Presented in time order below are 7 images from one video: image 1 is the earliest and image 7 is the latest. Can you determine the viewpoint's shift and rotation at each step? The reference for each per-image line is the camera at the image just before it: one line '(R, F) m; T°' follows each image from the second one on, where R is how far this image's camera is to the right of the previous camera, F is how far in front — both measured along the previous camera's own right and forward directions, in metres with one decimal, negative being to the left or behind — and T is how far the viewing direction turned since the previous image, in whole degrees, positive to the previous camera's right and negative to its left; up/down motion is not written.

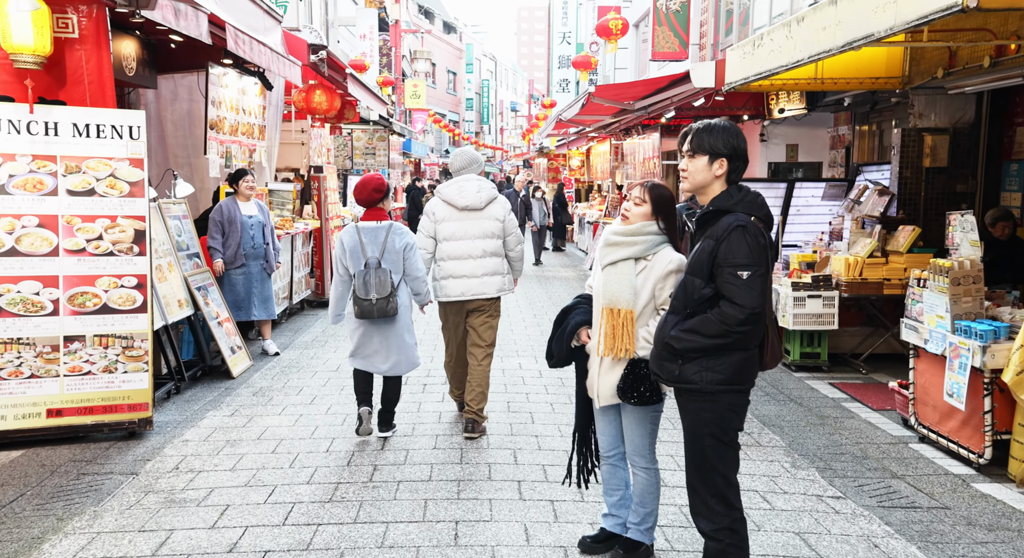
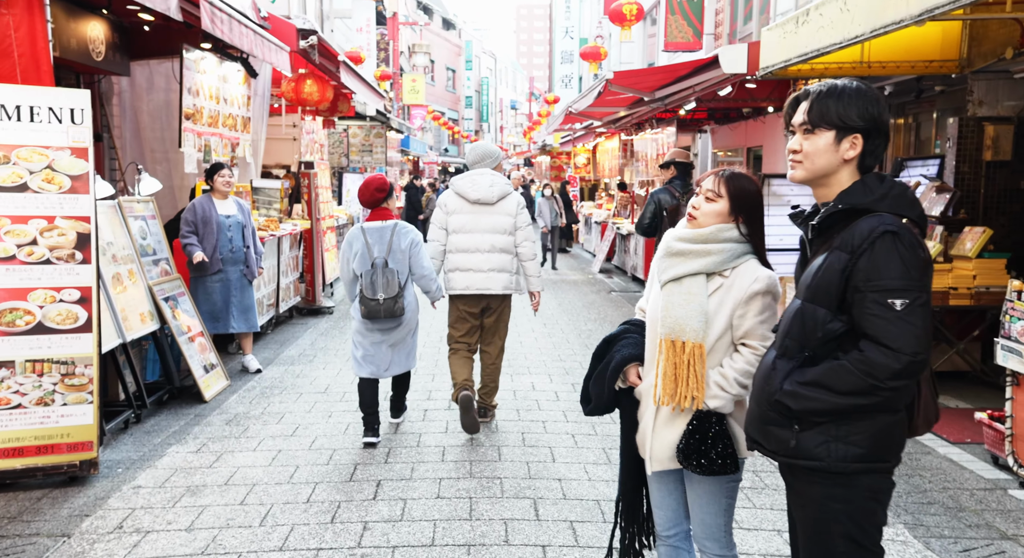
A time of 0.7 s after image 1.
(-0.1, +0.8) m; 0°
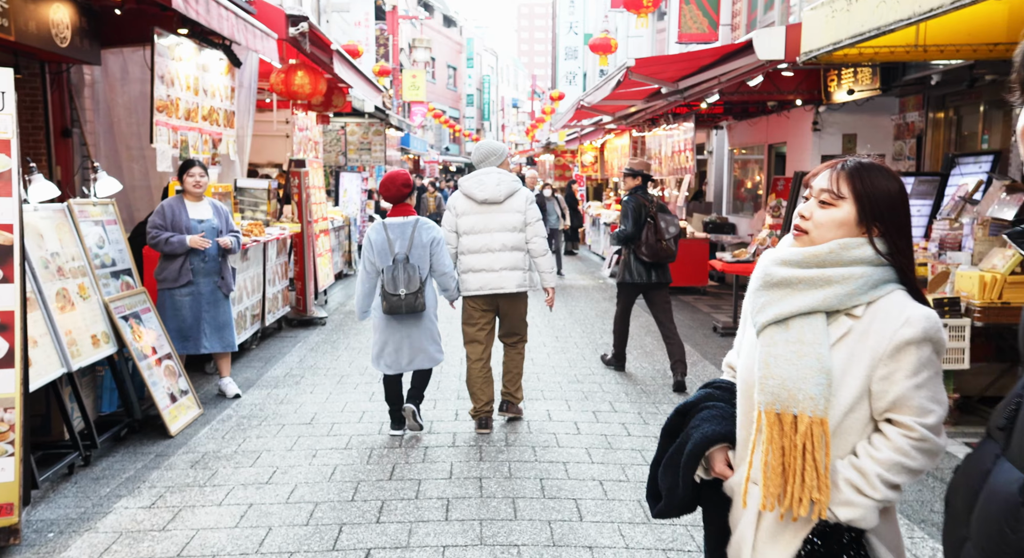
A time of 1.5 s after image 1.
(-0.1, +0.8) m; 0°
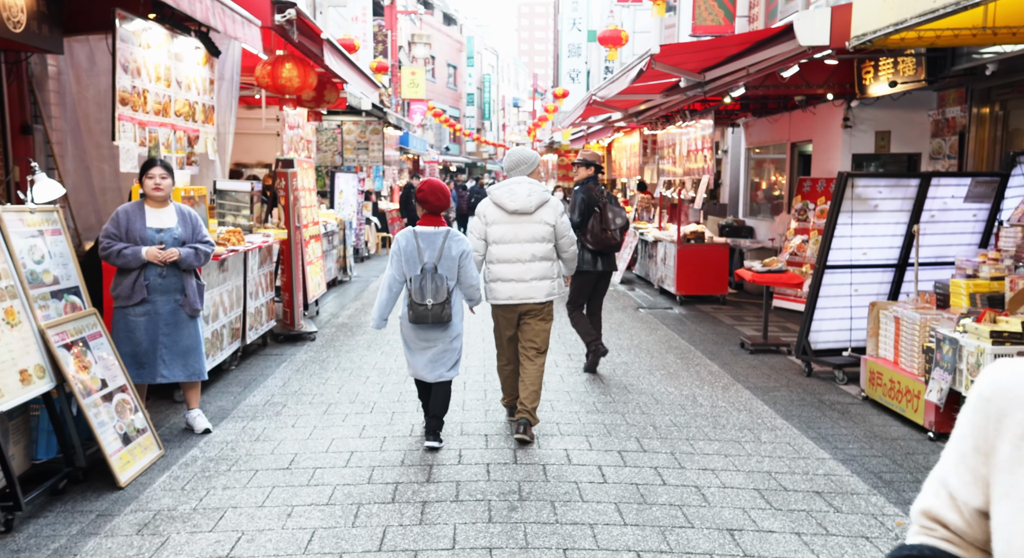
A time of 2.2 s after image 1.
(-0.1, +0.8) m; 0°
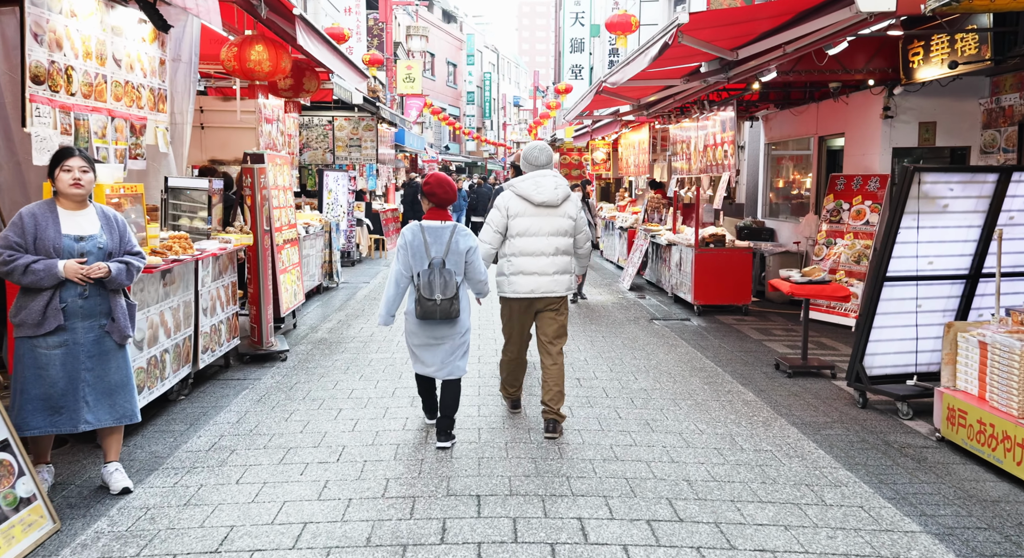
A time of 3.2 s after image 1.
(0.0, +1.0) m; 0°
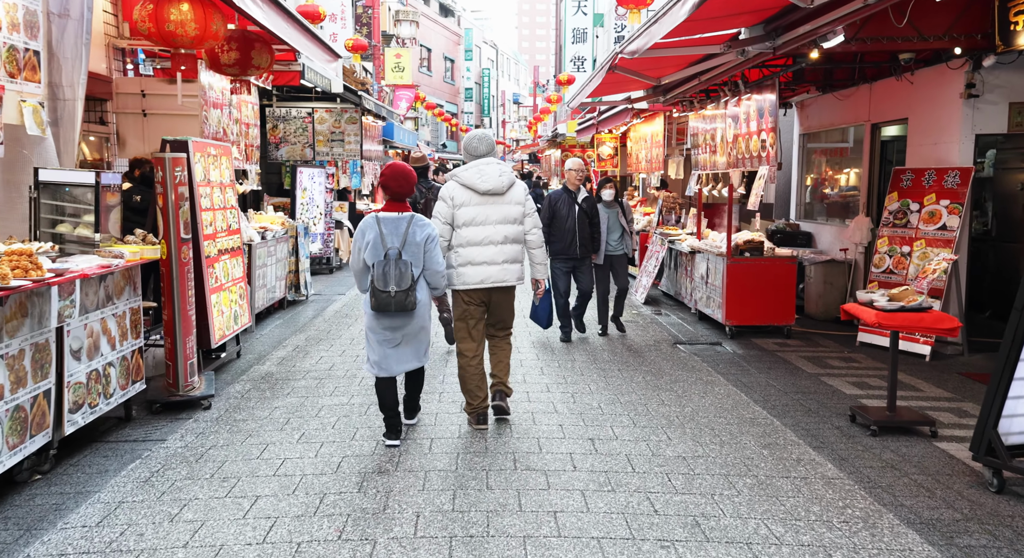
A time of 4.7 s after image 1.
(+0.1, +1.6) m; 0°
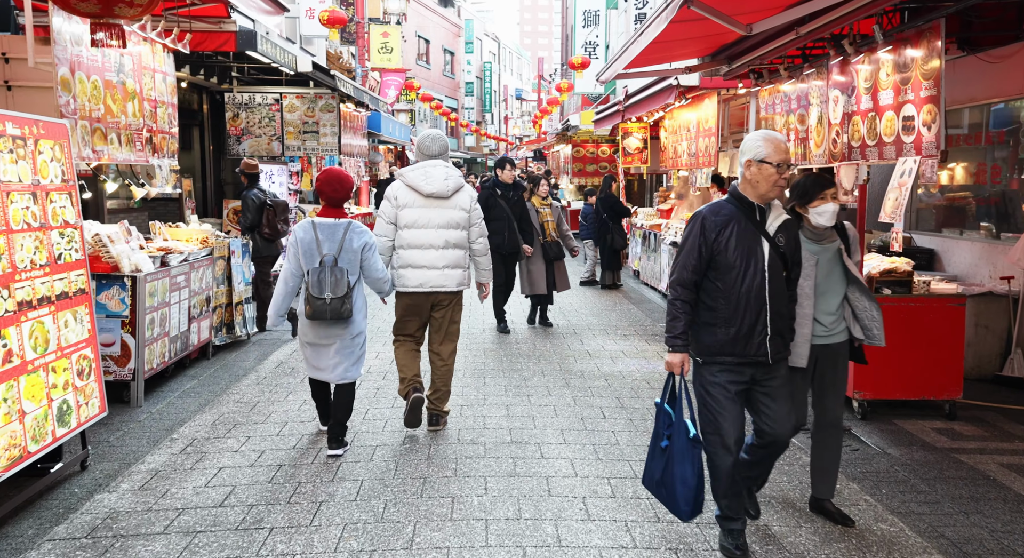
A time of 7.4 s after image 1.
(-0.1, +2.8) m; 0°
